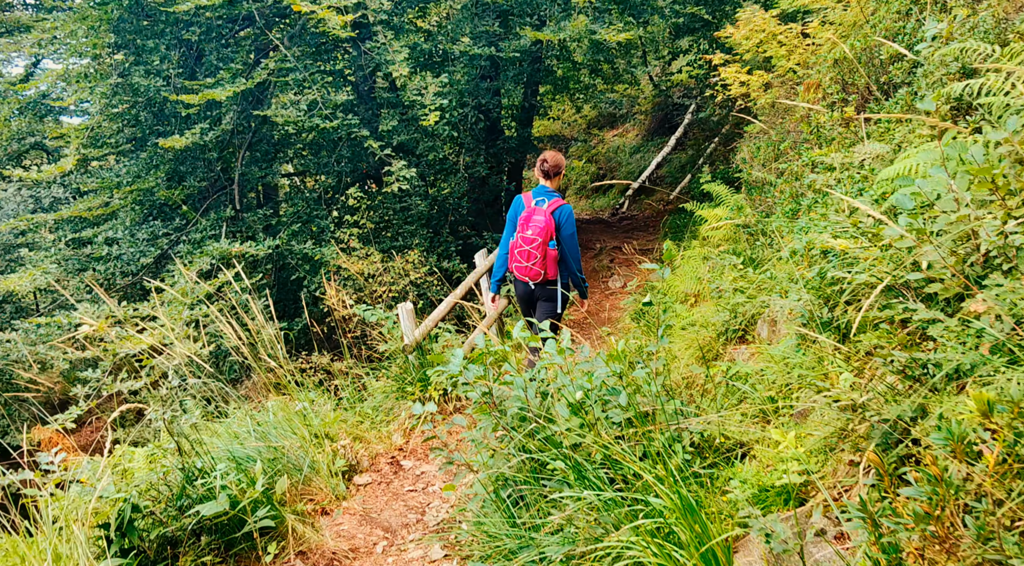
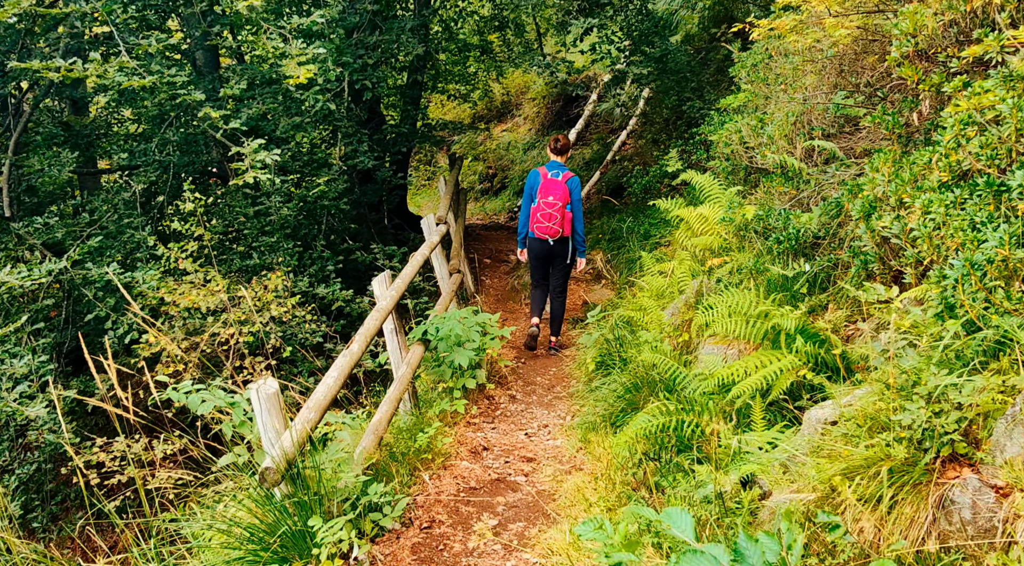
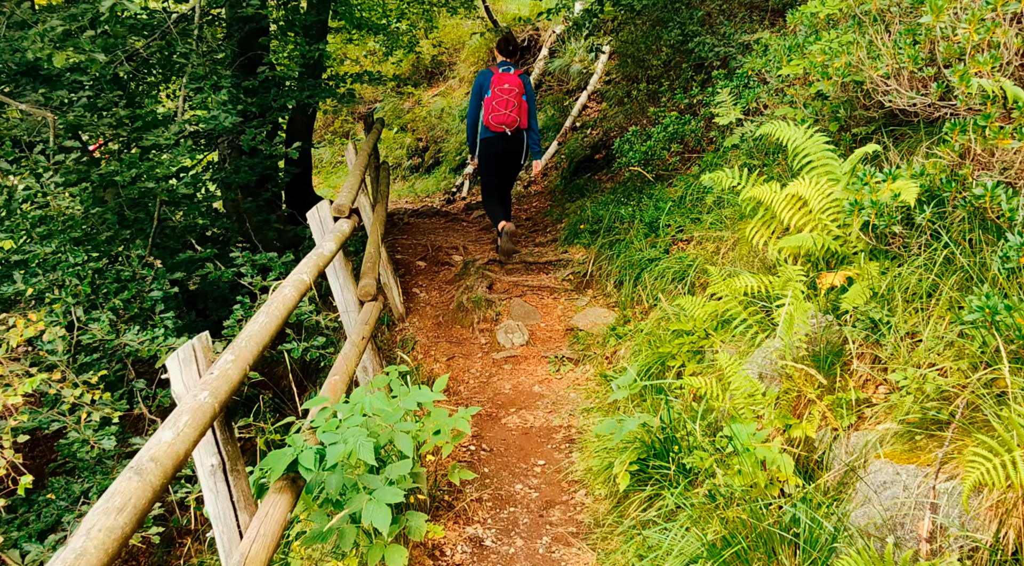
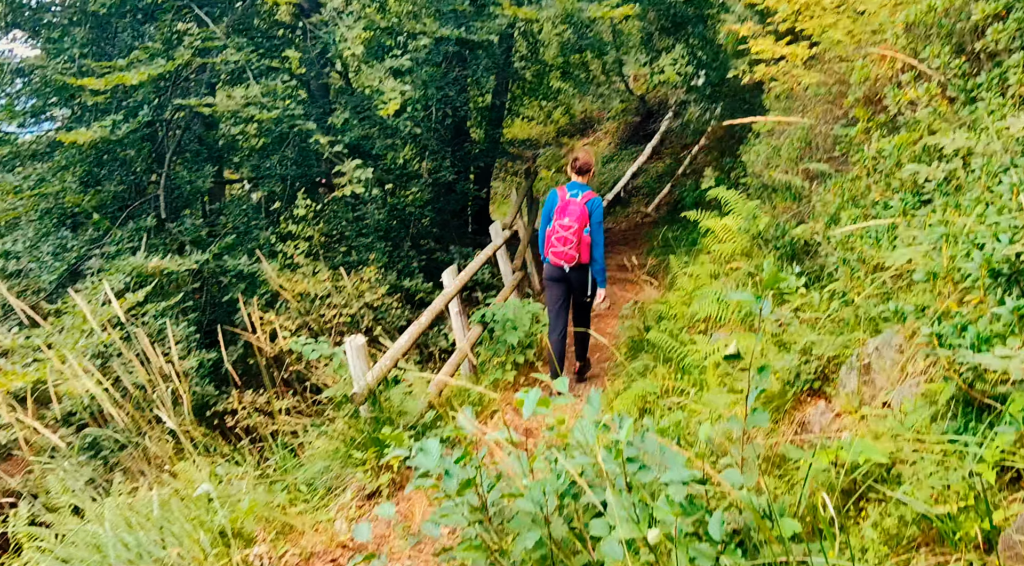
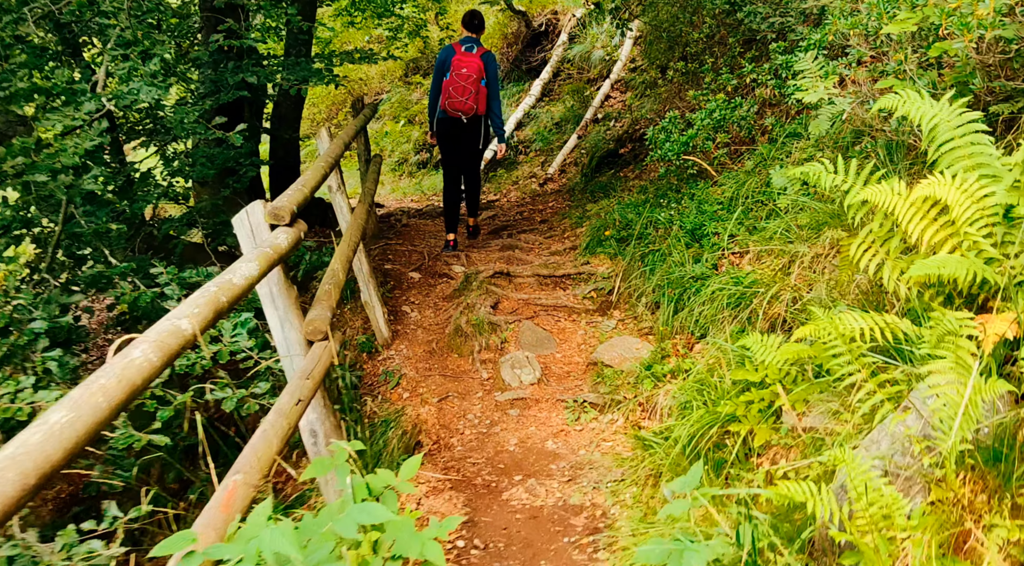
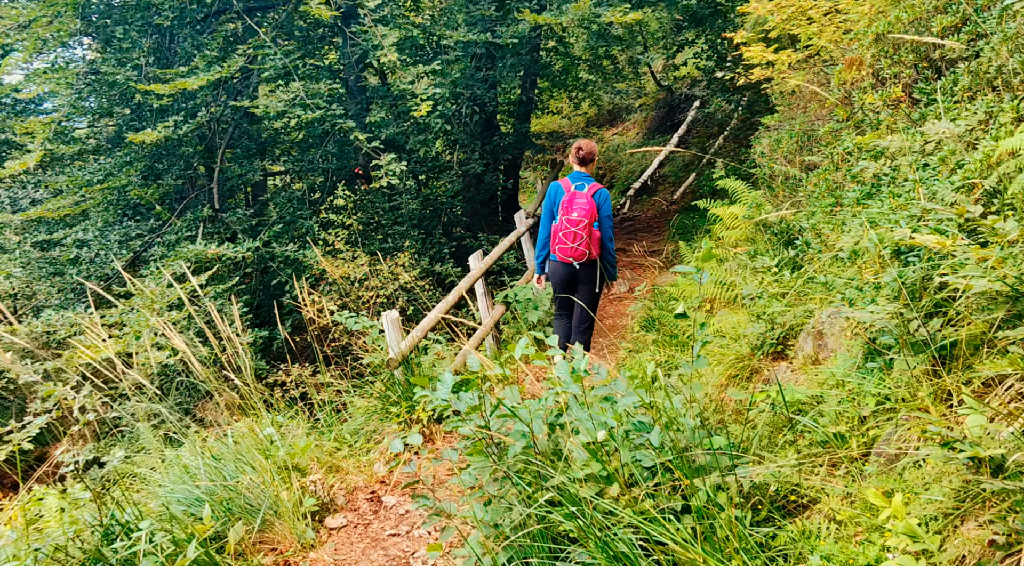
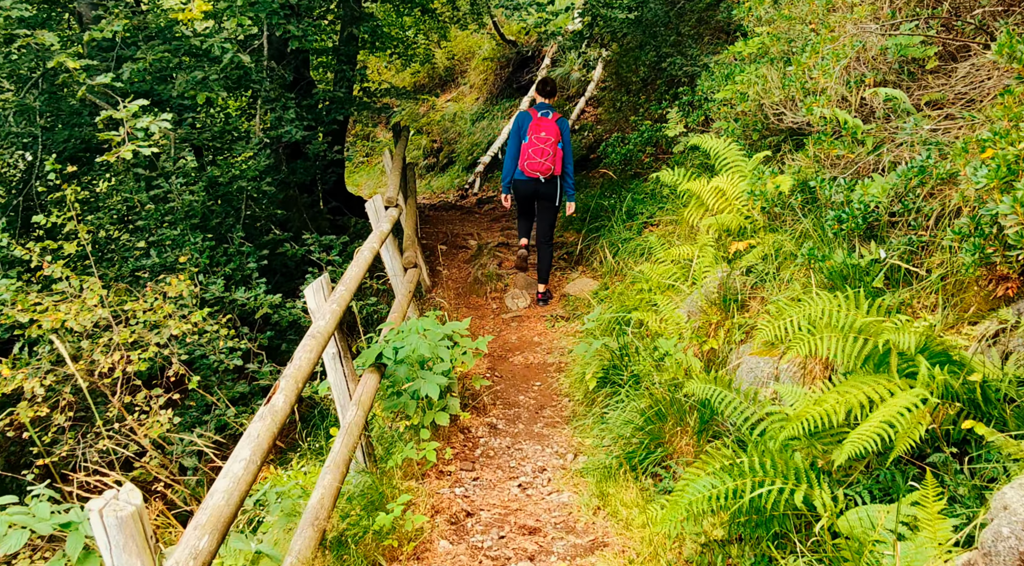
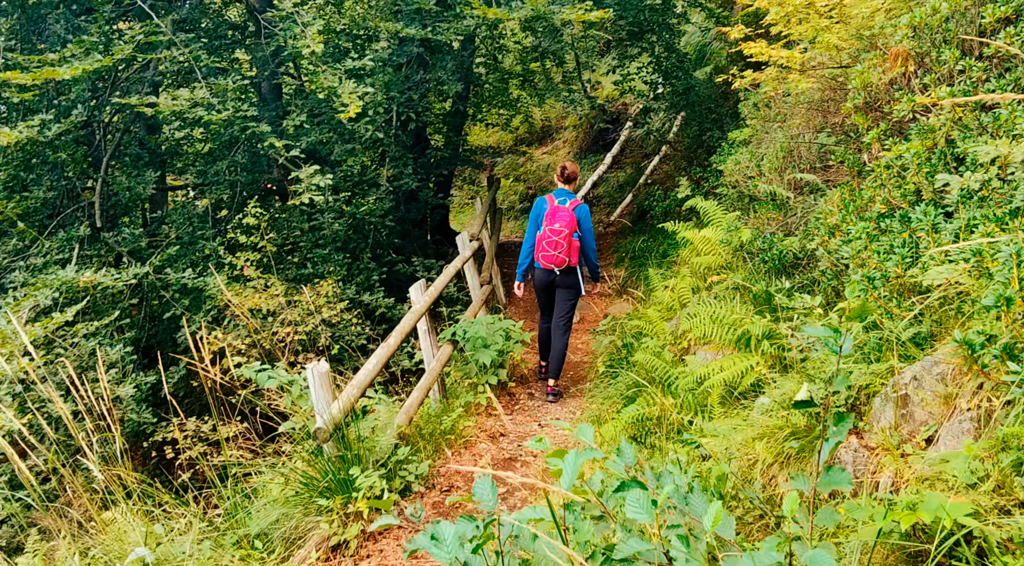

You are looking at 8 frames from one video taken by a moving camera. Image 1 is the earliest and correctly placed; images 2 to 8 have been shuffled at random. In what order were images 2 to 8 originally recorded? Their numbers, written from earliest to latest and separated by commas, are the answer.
6, 4, 8, 2, 7, 3, 5
